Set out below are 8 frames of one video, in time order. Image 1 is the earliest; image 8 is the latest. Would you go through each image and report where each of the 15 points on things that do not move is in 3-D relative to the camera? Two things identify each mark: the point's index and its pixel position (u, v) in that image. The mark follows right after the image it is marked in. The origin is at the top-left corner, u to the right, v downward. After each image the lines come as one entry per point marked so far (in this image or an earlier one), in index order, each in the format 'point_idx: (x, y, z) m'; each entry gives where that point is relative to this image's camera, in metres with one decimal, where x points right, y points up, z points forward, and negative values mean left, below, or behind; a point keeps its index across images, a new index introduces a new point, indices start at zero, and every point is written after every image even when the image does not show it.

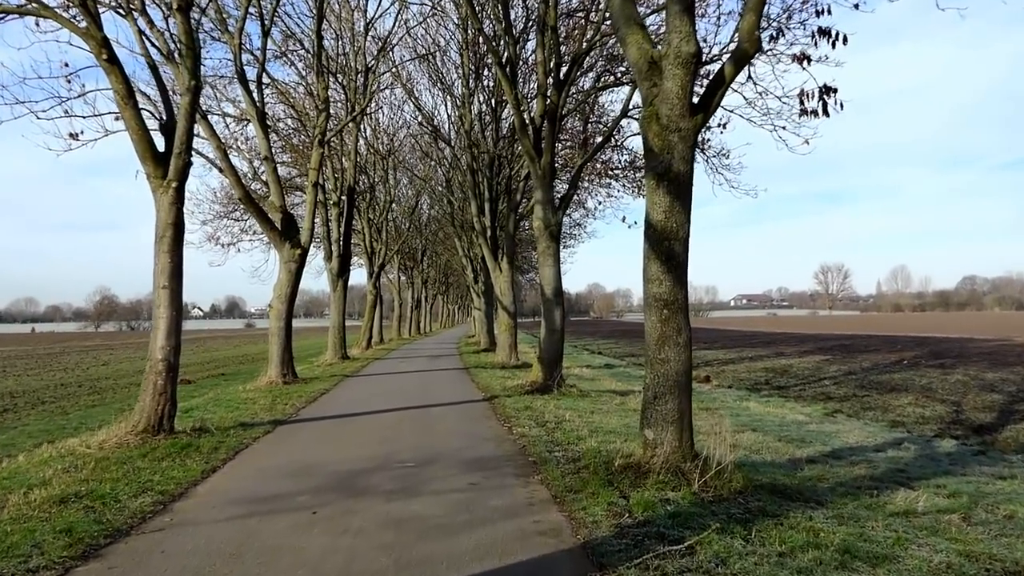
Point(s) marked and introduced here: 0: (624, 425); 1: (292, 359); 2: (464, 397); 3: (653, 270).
0: (+1.6, -2.0, +11.1) m
1: (-5.5, -1.8, +19.6) m
2: (-0.9, -2.1, +15.1) m
3: (+1.3, +0.2, +6.9) m
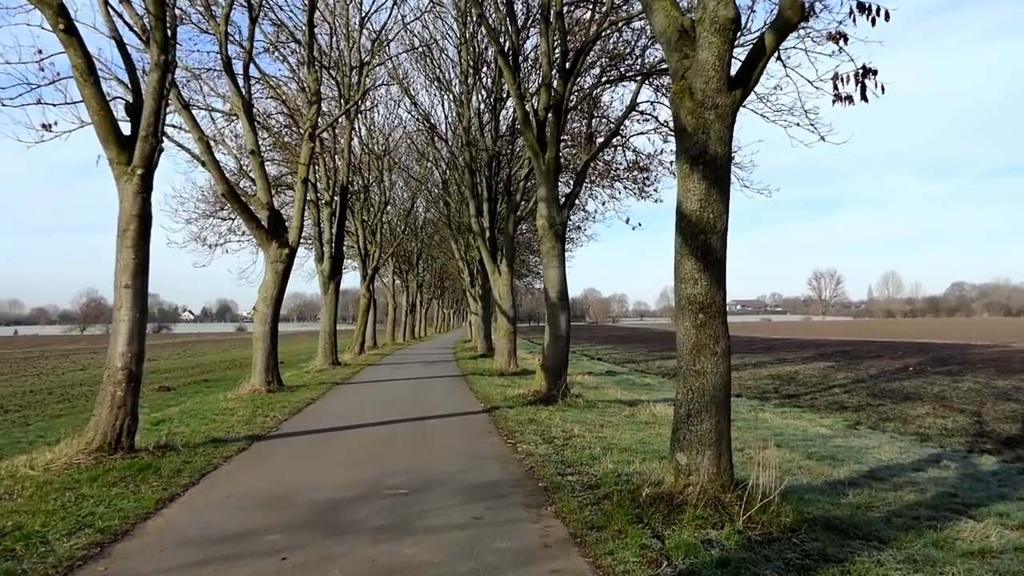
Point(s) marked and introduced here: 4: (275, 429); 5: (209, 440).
0: (+1.6, -2.0, +10.1) m
1: (-5.6, -1.8, +18.5) m
2: (-0.9, -2.2, +14.0) m
3: (+1.3, +0.2, +5.9) m
4: (-3.6, -2.1, +11.8) m
5: (-4.1, -2.1, +10.6) m
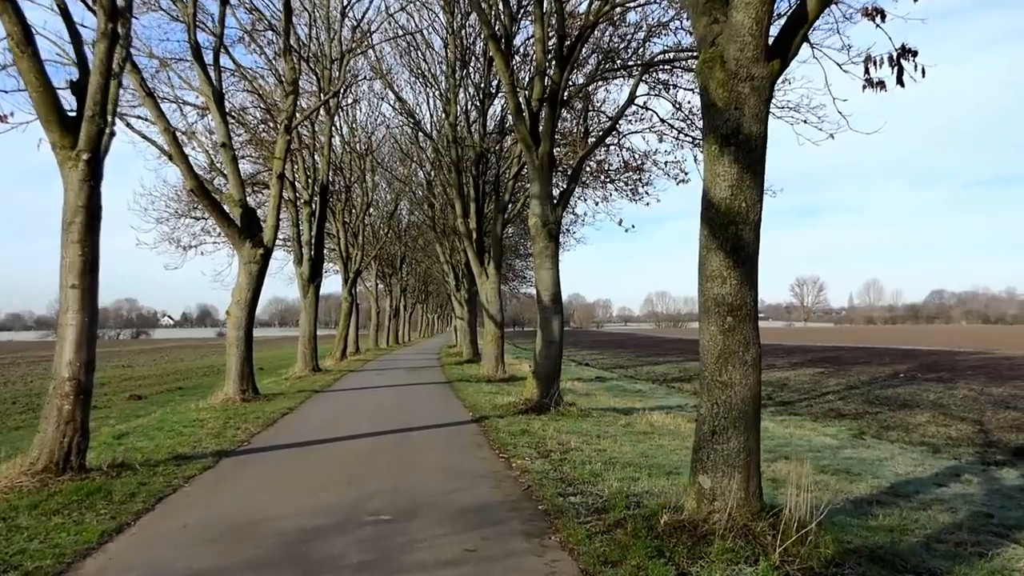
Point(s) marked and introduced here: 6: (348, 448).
0: (+1.5, -2.0, +9.4) m
1: (-5.8, -1.9, +17.7) m
2: (-1.1, -2.2, +13.3) m
3: (+1.4, +0.2, +5.2) m
4: (-3.7, -2.2, +11.0) m
5: (-4.2, -2.1, +9.8) m
6: (-2.1, -2.0, +10.0) m
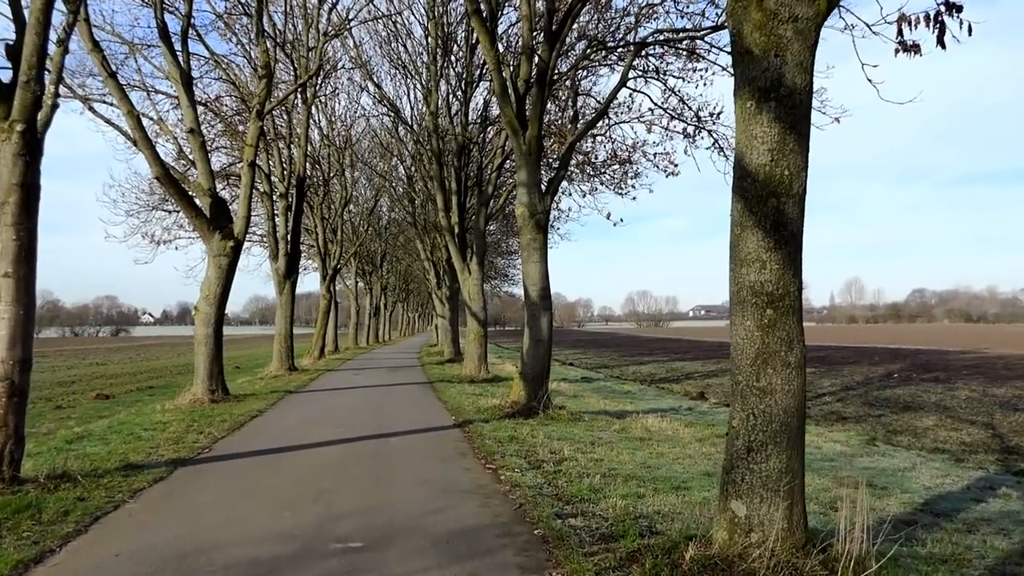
0: (+1.4, -2.0, +8.5) m
1: (-6.1, -1.8, +16.6) m
2: (-1.3, -2.1, +12.3) m
3: (+1.3, +0.2, +4.3) m
4: (-3.9, -2.1, +9.9) m
5: (-4.4, -2.0, +8.7) m
6: (-2.2, -1.9, +9.0) m
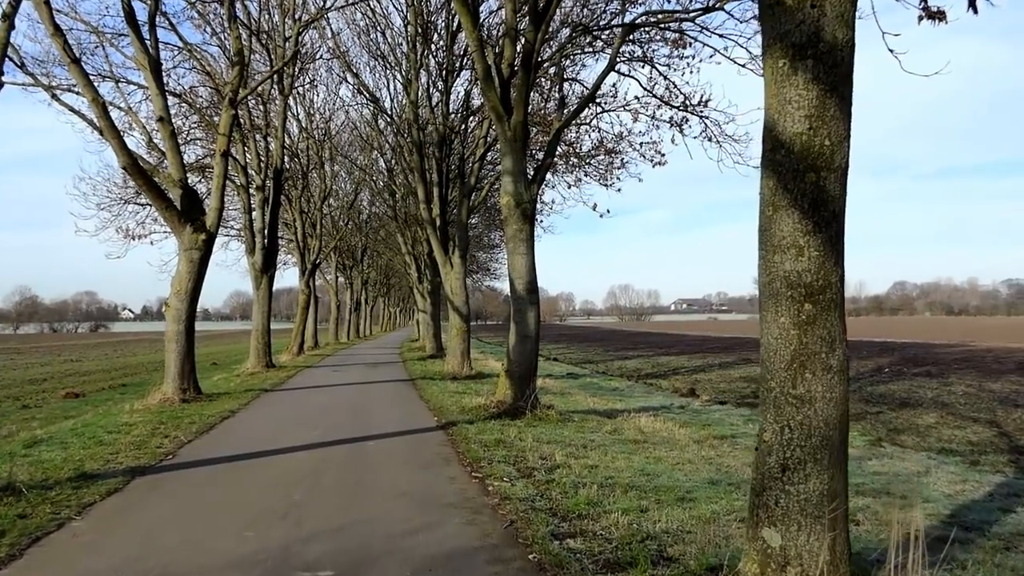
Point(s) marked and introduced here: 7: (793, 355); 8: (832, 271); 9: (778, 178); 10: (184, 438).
0: (+1.3, -1.9, +7.9) m
1: (-6.4, -1.7, +15.8) m
2: (-1.5, -2.0, +11.6) m
3: (+1.3, +0.3, +3.7) m
4: (-4.0, -2.0, +9.2) m
5: (-4.5, -1.9, +8.0) m
6: (-2.4, -1.9, +8.3) m
7: (+1.3, -0.3, +3.7) m
8: (+1.5, +0.1, +3.6) m
9: (+1.3, +0.5, +3.7) m
10: (-4.4, -2.0, +10.5) m
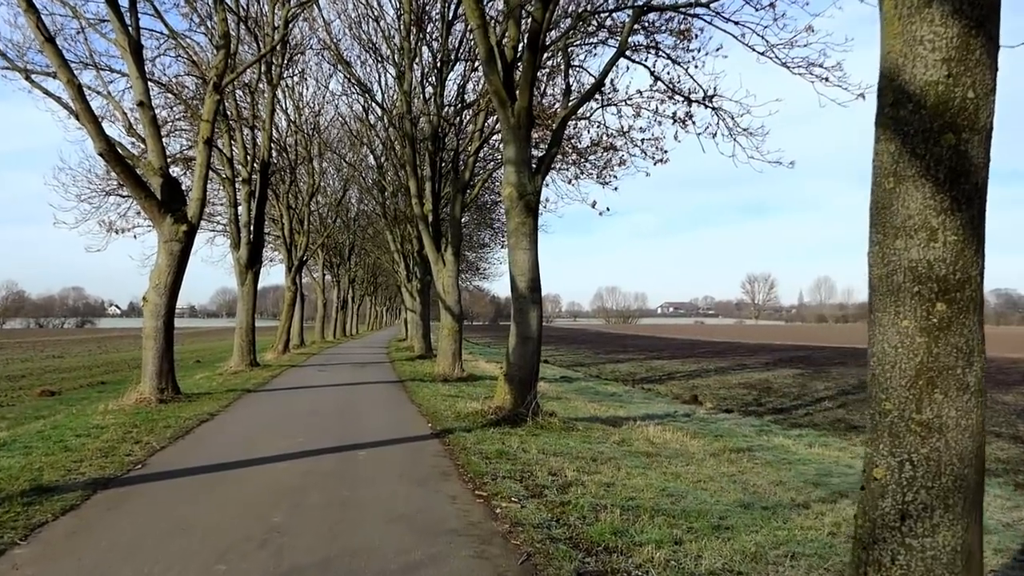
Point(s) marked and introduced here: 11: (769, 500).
0: (+1.4, -1.9, +7.0) m
1: (-6.5, -1.5, +14.9) m
2: (-1.5, -2.0, +10.8) m
3: (+1.5, +0.3, +2.9) m
4: (-4.0, -1.9, +8.3) m
5: (-4.4, -1.8, +7.1) m
6: (-2.3, -1.8, +7.4) m
7: (+1.5, -0.3, +2.8) m
8: (+1.7, +0.1, +2.8) m
9: (+1.4, +0.5, +2.9) m
10: (-4.4, -1.9, +9.6) m
11: (+2.5, -2.0, +7.5) m
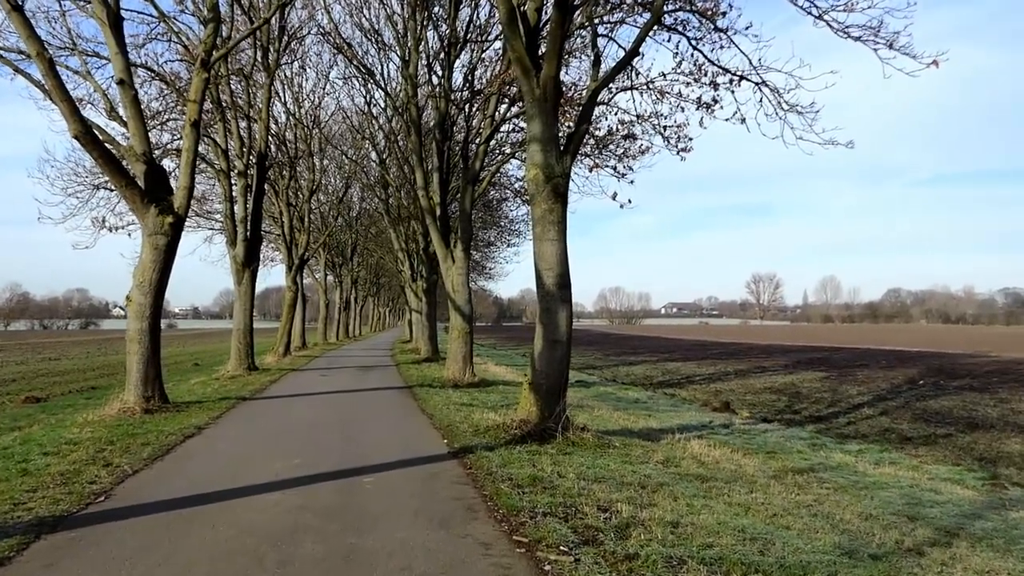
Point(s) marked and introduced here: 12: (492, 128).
0: (+1.7, -1.8, +5.6) m
1: (-6.2, -1.5, +13.5) m
2: (-1.2, -1.9, +9.4) m
3: (+1.8, +0.4, +1.5) m
4: (-3.7, -1.8, +6.9) m
5: (-4.1, -1.8, +5.7) m
6: (-2.0, -1.8, +6.1) m
7: (+1.8, -0.2, +1.4) m
8: (+2.0, +0.2, +1.4) m
9: (+1.8, +0.6, +1.5) m
10: (-4.1, -1.9, +8.2) m
11: (+2.8, -2.0, +6.1) m
12: (-0.4, +3.9, +18.8) m
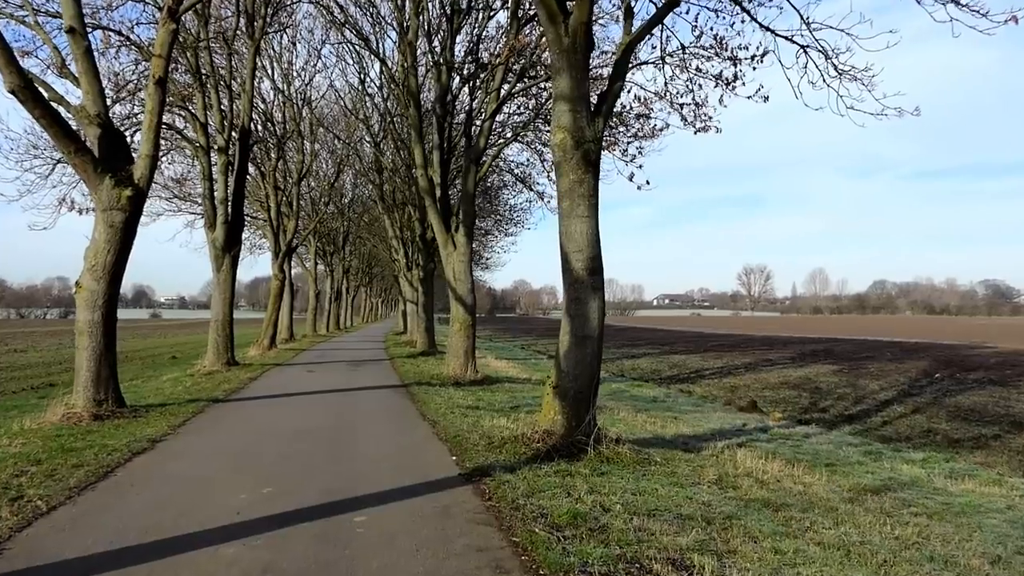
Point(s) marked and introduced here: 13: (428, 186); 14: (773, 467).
0: (+2.0, -1.7, +4.1) m
1: (-6.0, -1.3, +11.8) m
2: (-0.9, -1.8, +7.8) m
3: (+2.1, +0.4, -0.1) m
4: (-3.4, -1.7, +5.3) m
5: (-3.8, -1.7, +4.1) m
6: (-1.7, -1.7, +4.5) m
7: (+2.1, -0.2, -0.1) m
8: (+2.3, +0.2, -0.1) m
9: (+2.1, +0.6, -0.1) m
10: (-3.8, -1.7, +6.6) m
11: (+3.1, -1.9, +4.5) m
12: (-0.3, +4.1, +17.2) m
13: (-2.1, +2.5, +19.3) m
14: (+2.9, -2.0, +8.7) m
